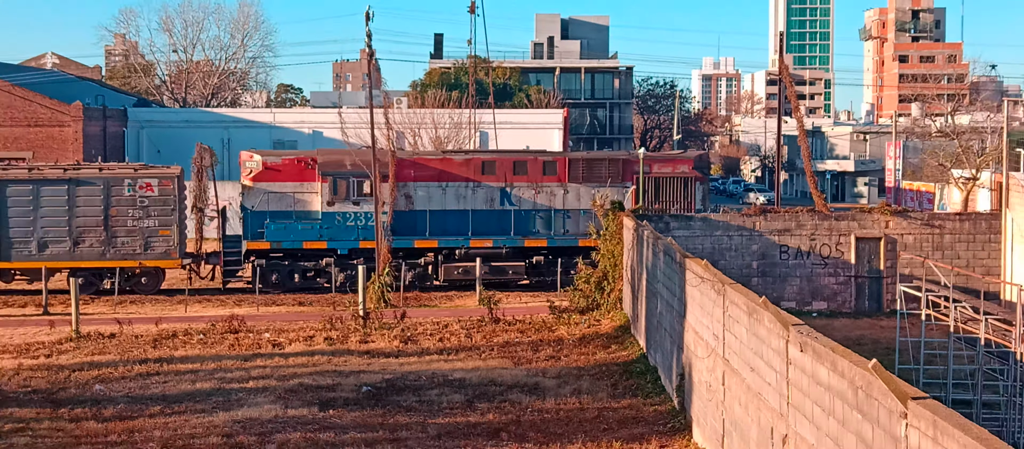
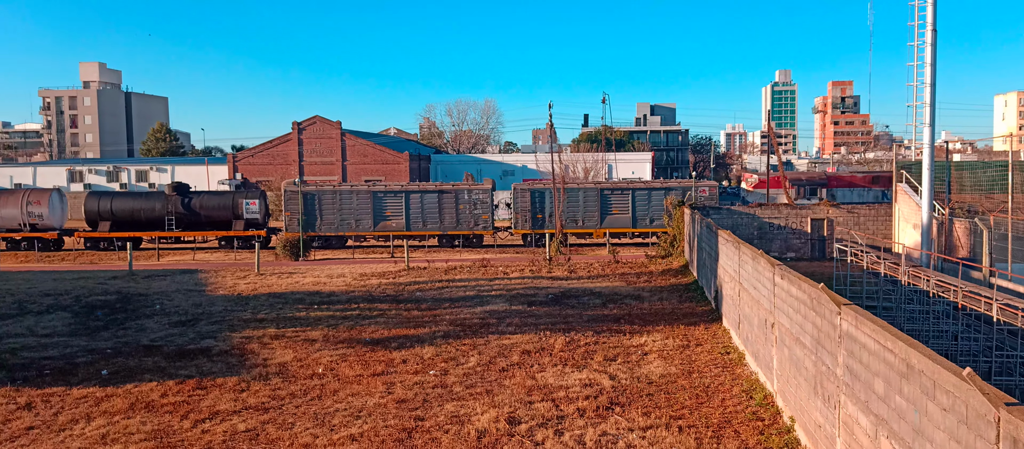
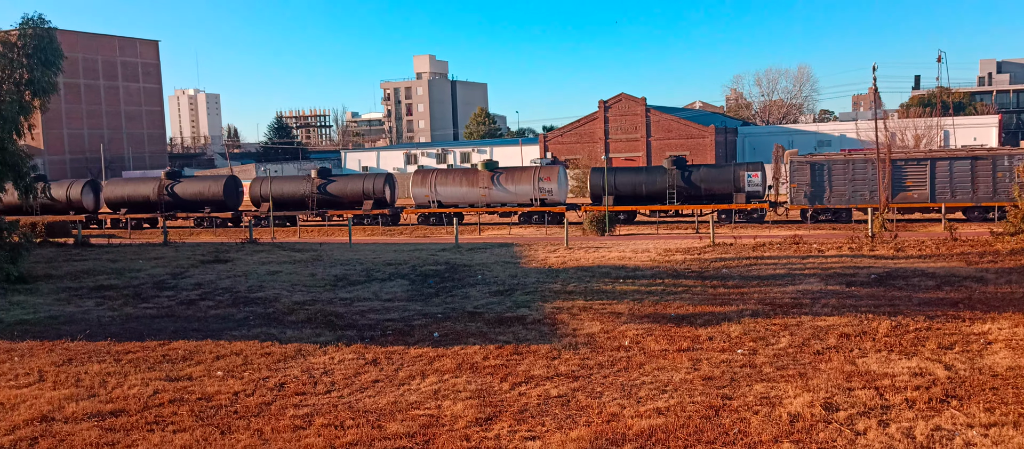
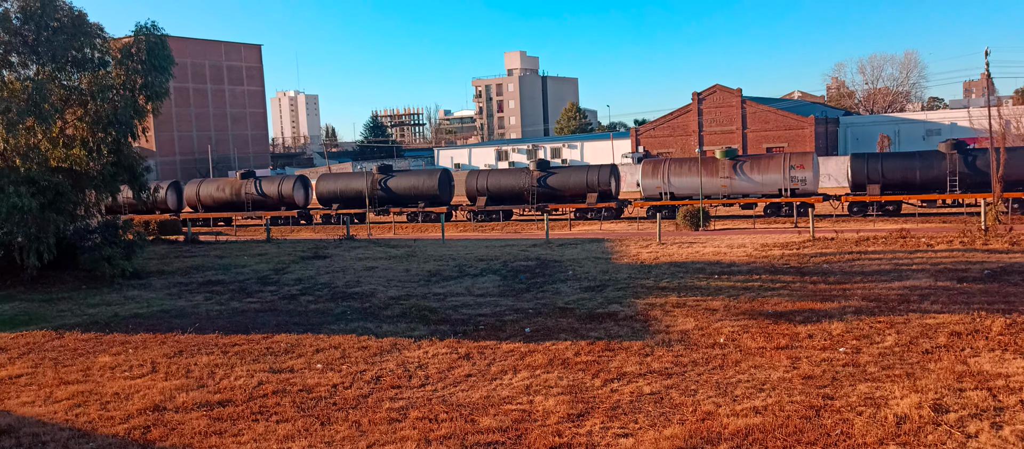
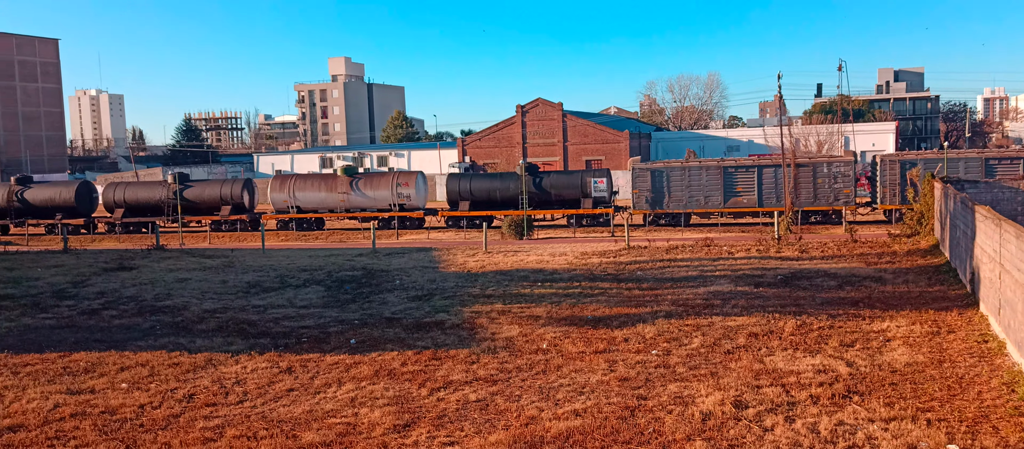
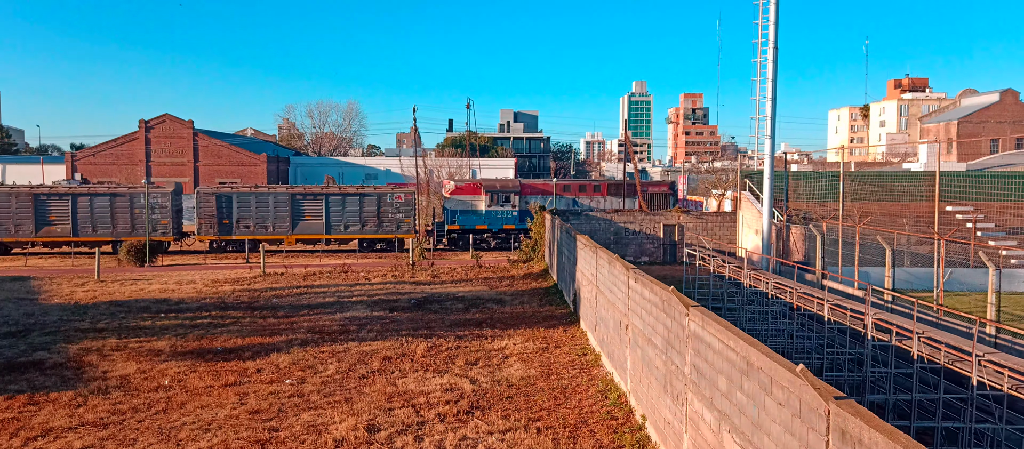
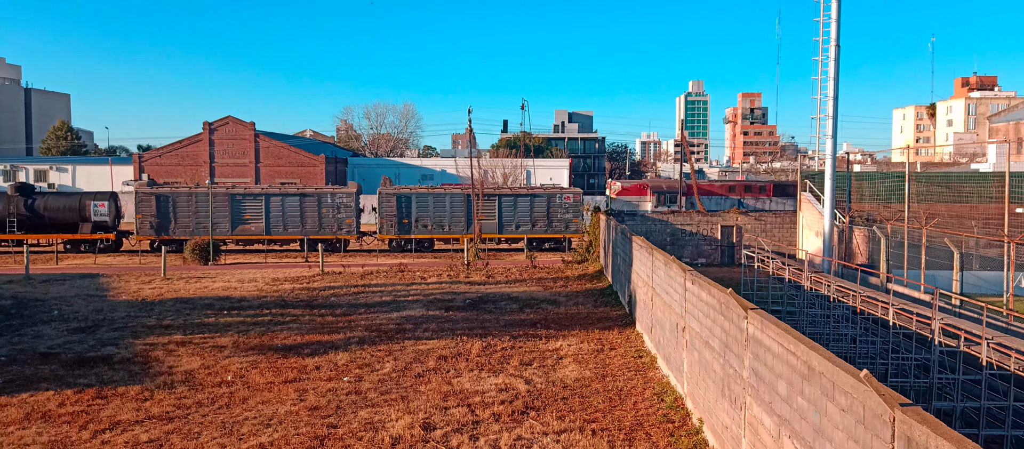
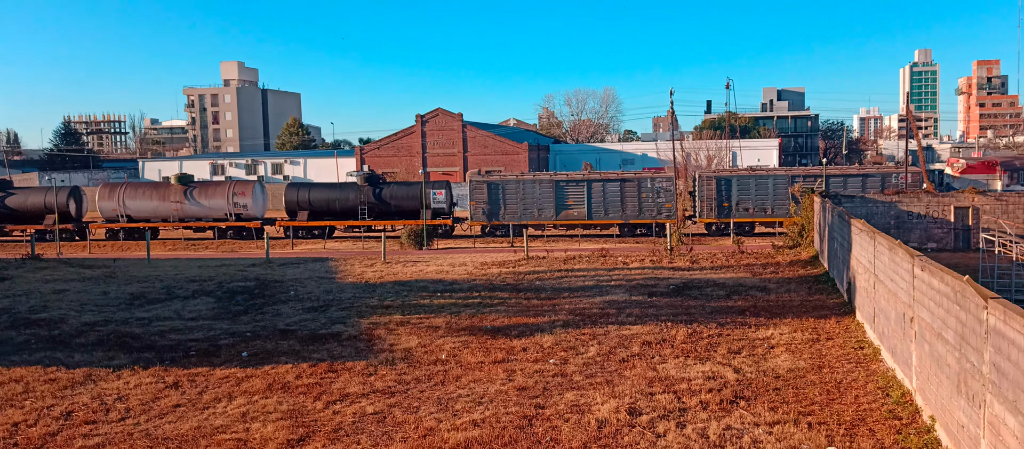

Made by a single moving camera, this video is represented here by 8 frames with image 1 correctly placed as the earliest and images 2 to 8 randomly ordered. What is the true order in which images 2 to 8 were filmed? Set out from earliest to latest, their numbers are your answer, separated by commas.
6, 7, 2, 8, 5, 3, 4
